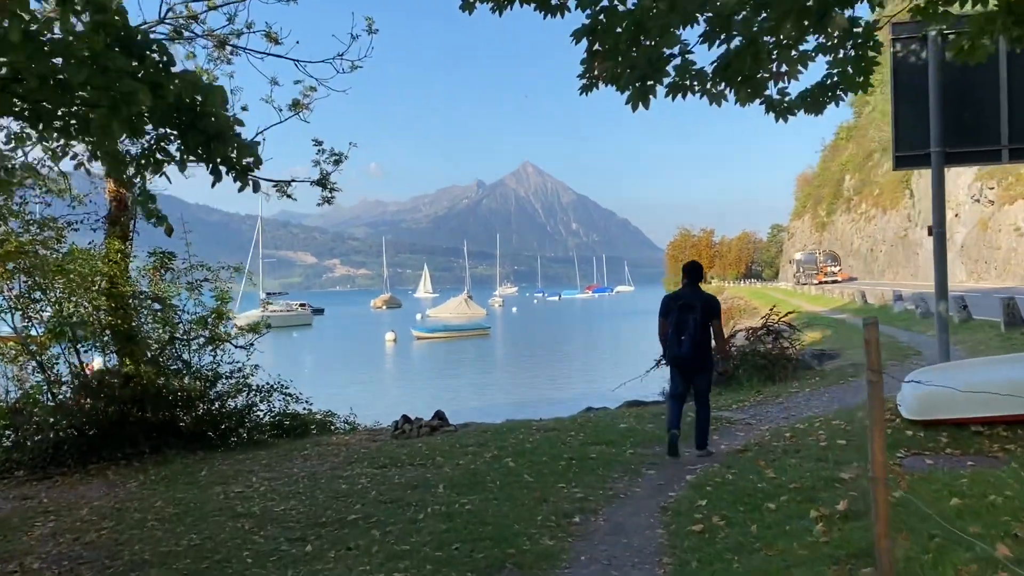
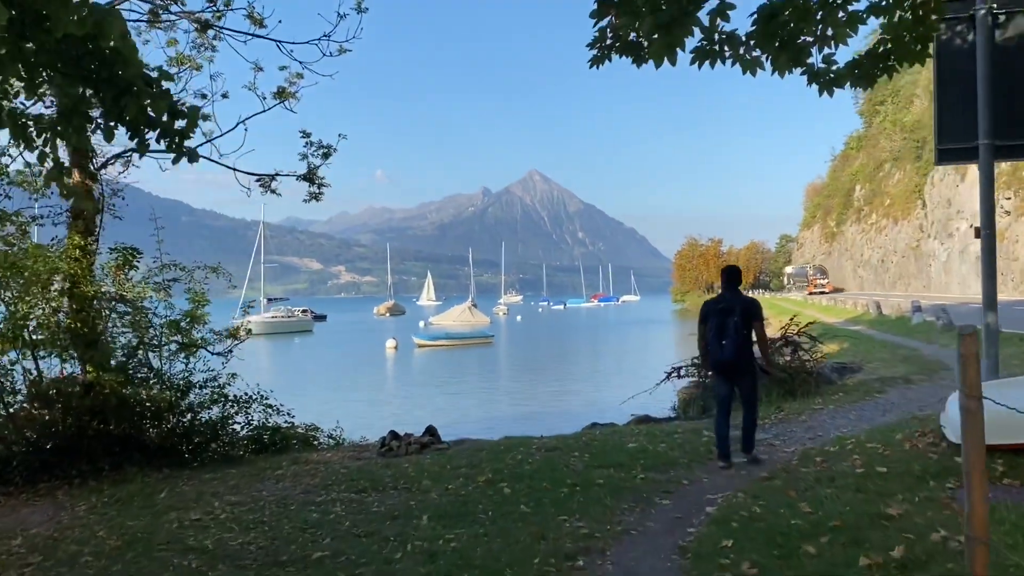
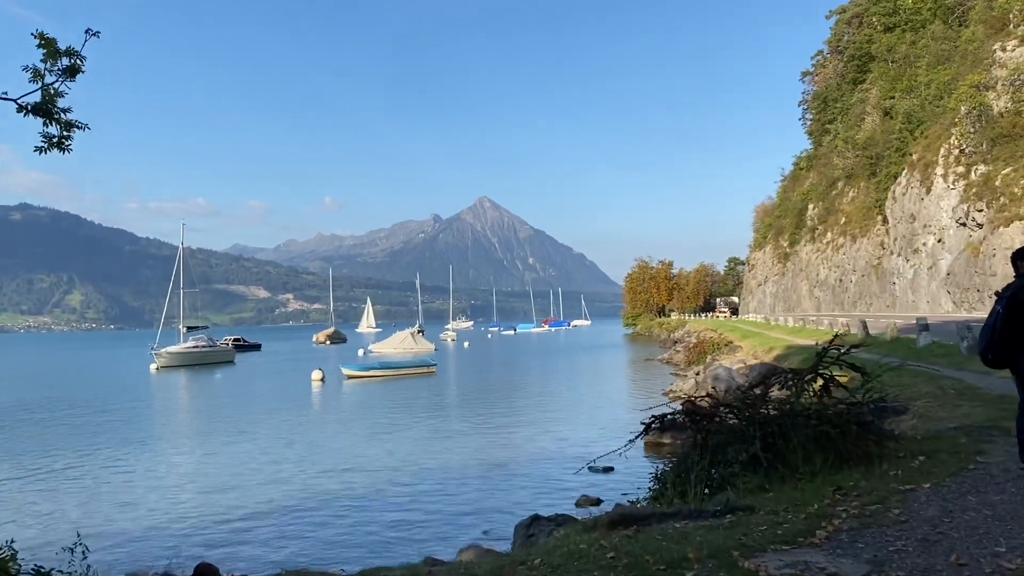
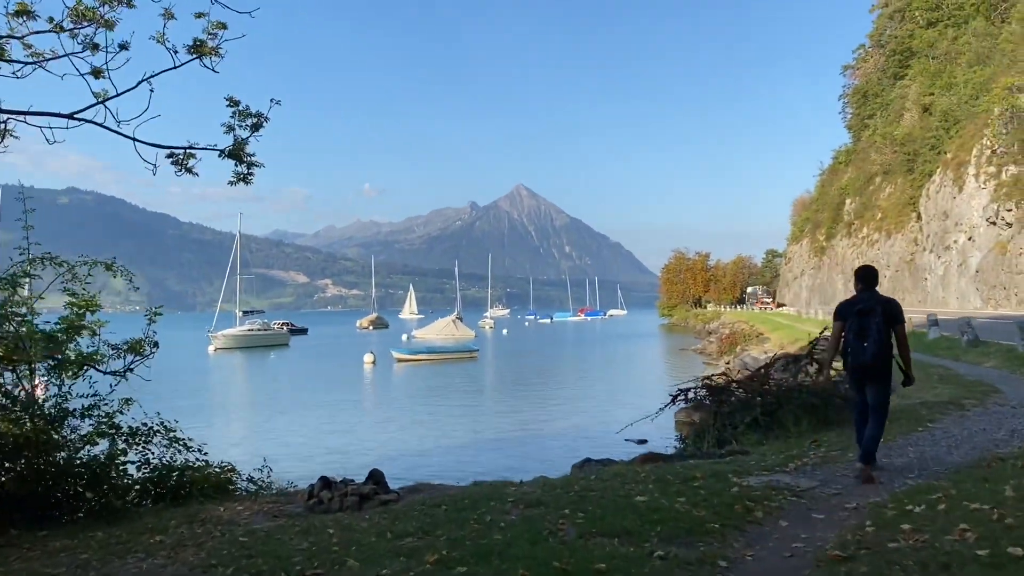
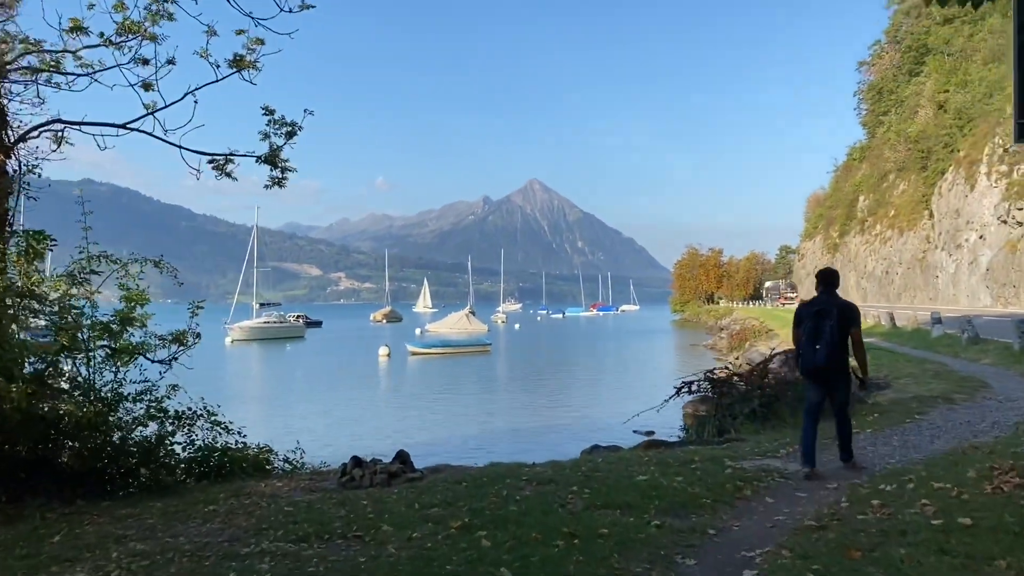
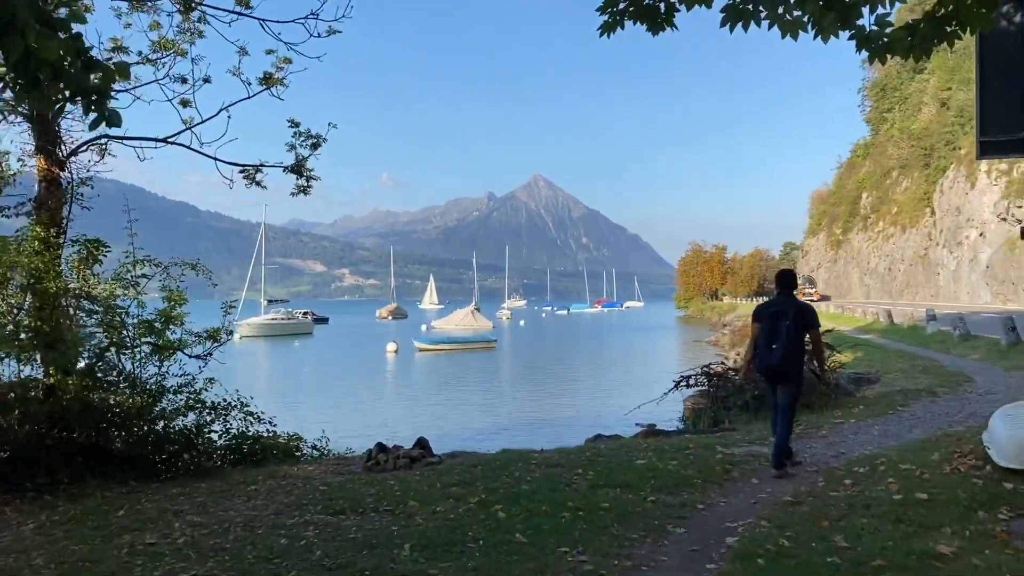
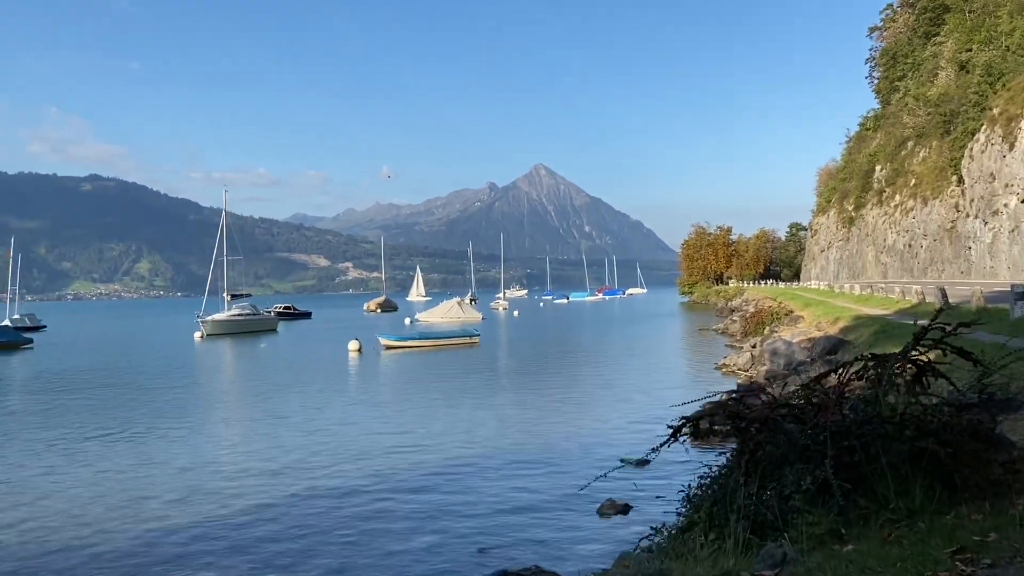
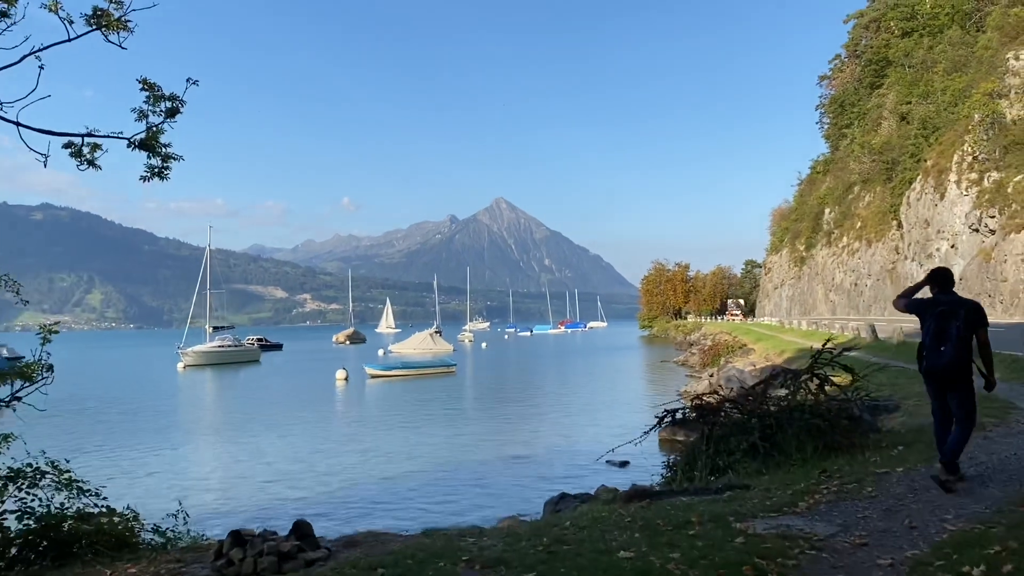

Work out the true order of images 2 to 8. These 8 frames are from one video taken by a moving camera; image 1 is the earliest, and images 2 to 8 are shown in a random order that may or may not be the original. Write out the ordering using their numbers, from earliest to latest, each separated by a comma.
2, 6, 5, 4, 8, 3, 7
